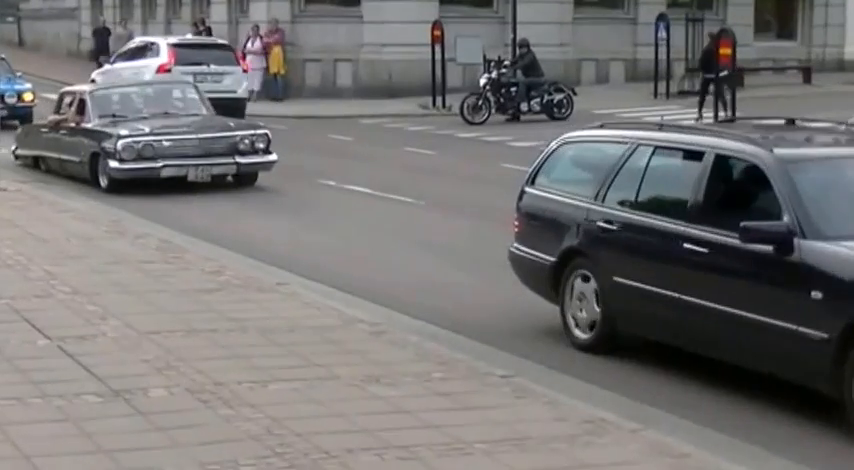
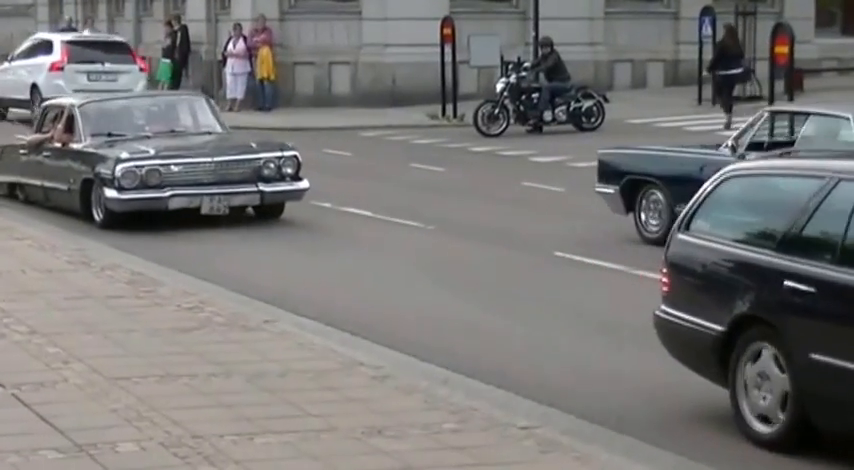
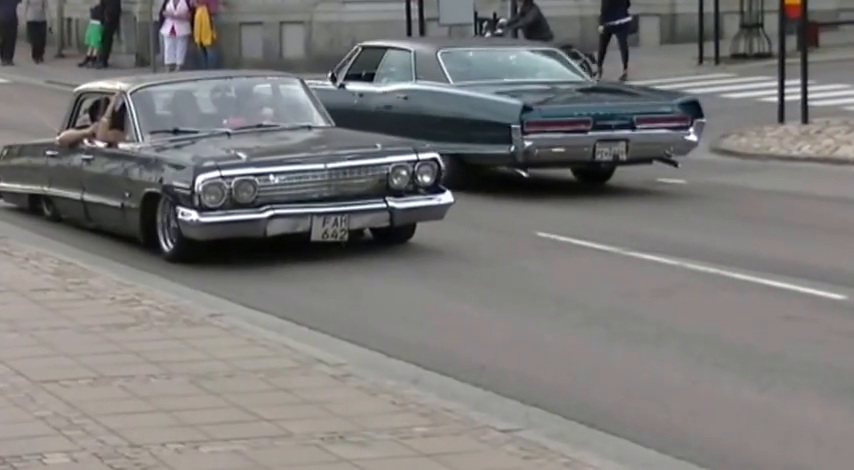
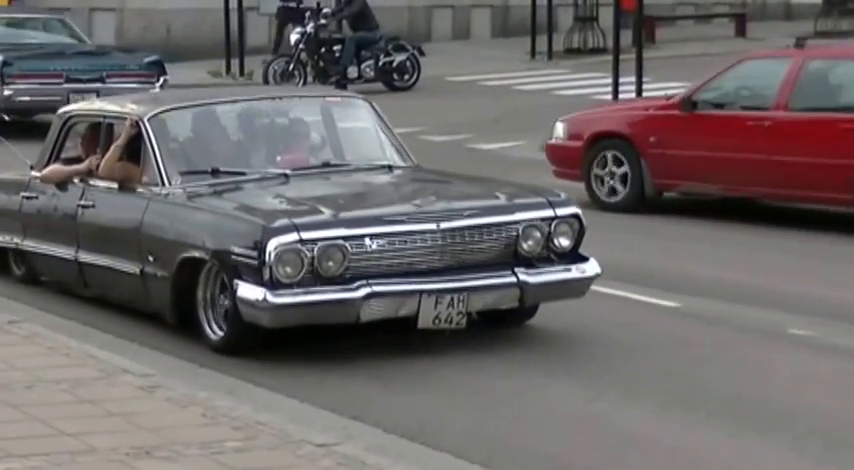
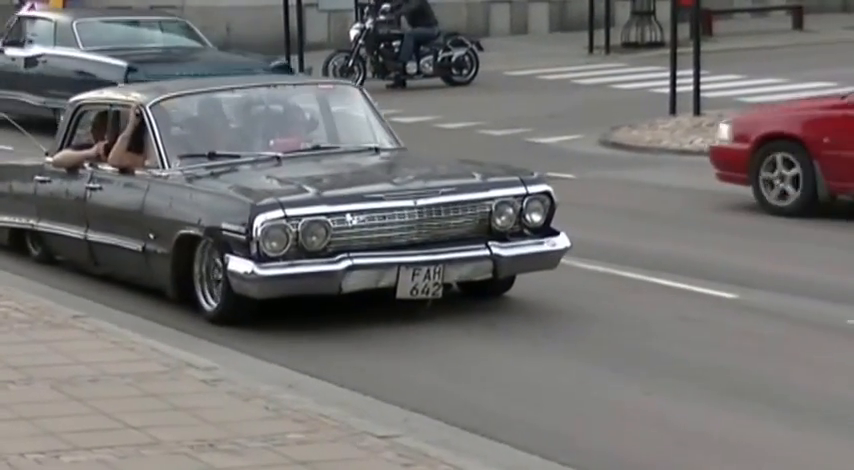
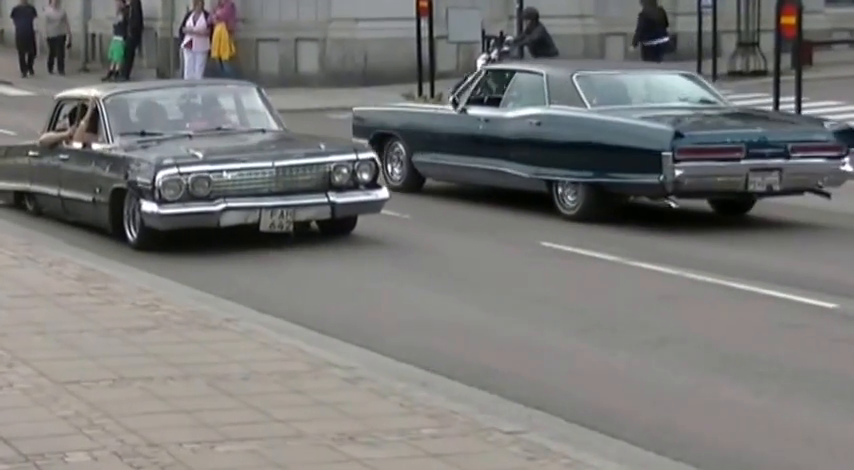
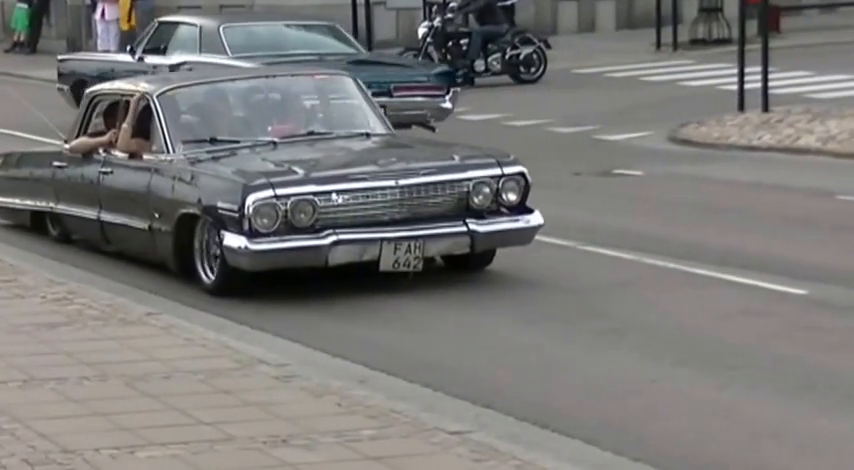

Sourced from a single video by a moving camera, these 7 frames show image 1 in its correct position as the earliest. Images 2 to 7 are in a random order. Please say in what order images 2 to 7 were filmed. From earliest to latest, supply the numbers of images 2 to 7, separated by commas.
2, 6, 3, 7, 5, 4
